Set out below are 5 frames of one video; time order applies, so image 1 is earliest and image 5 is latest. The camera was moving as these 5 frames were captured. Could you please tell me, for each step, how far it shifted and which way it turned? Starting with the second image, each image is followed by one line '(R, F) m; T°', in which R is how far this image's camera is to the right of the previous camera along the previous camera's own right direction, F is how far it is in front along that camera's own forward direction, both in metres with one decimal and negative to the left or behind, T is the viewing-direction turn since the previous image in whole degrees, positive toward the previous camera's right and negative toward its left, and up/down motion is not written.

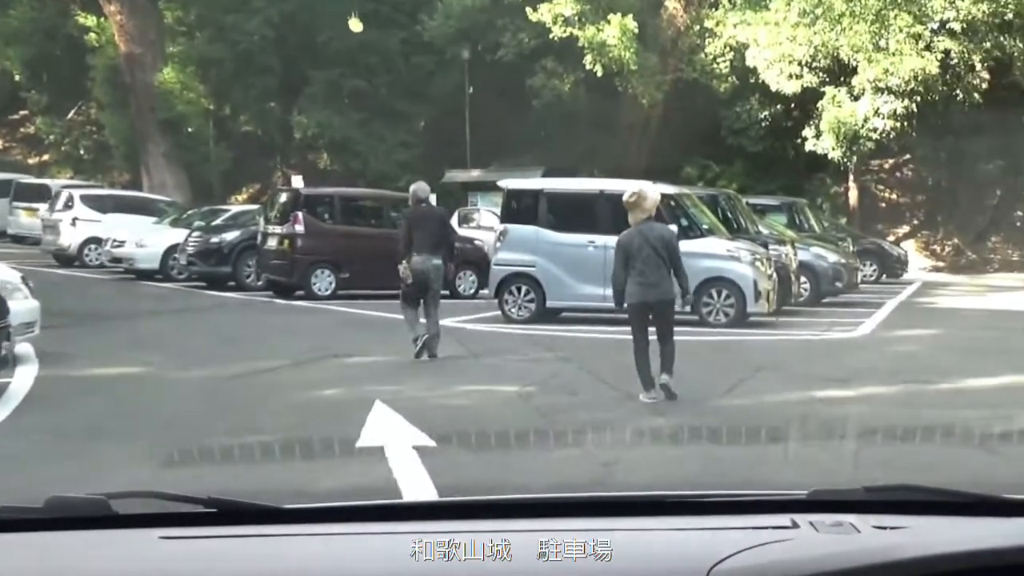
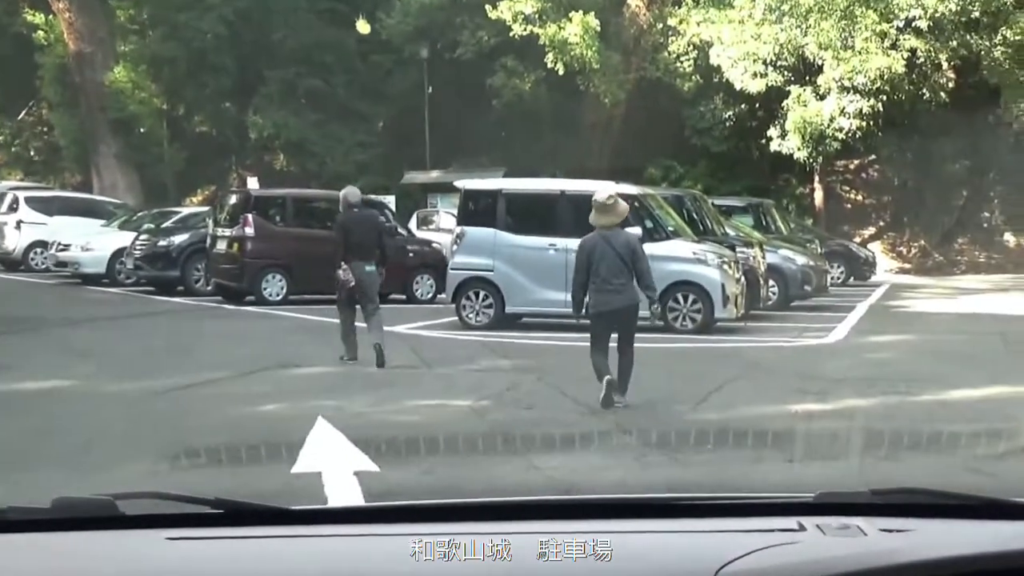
(+0.1, +0.7) m; +1°
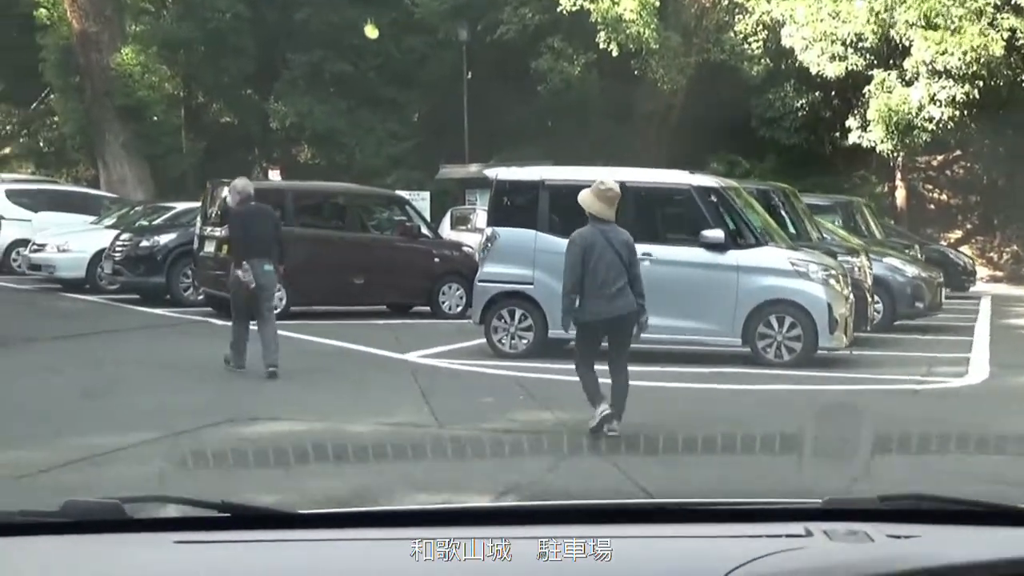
(0.0, +3.3) m; -2°
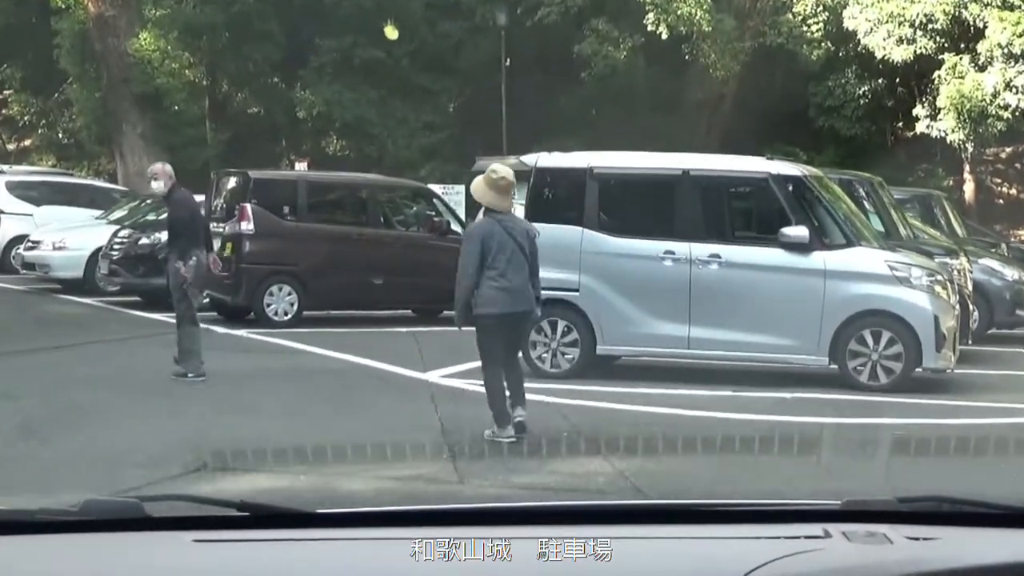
(0.0, +1.9) m; -1°
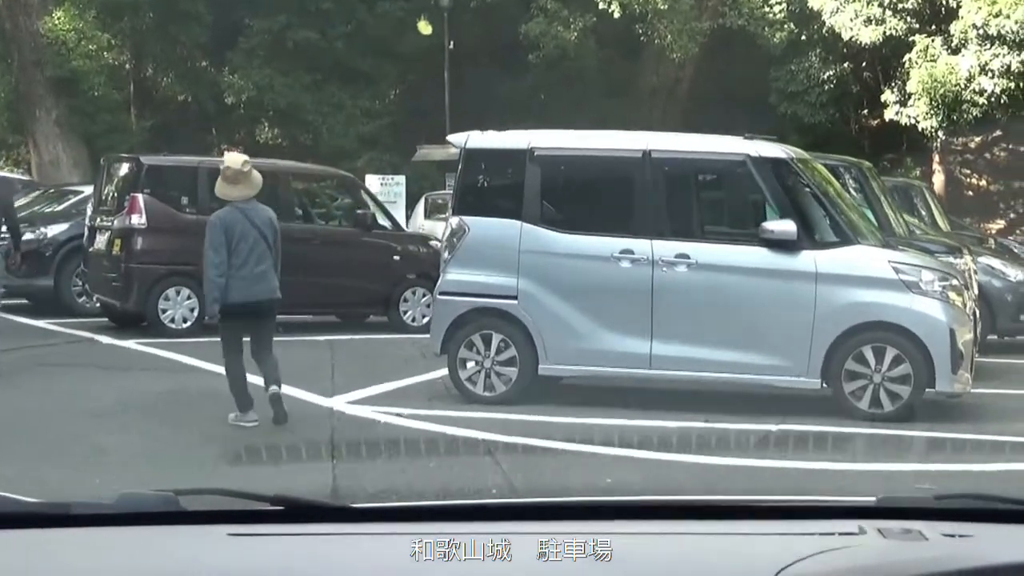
(+0.1, +1.8) m; +2°
